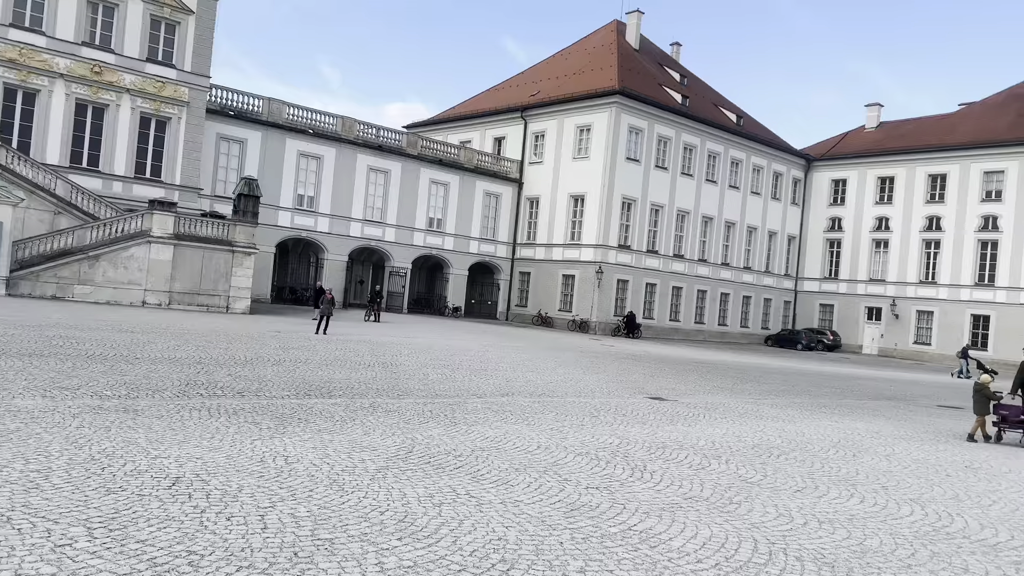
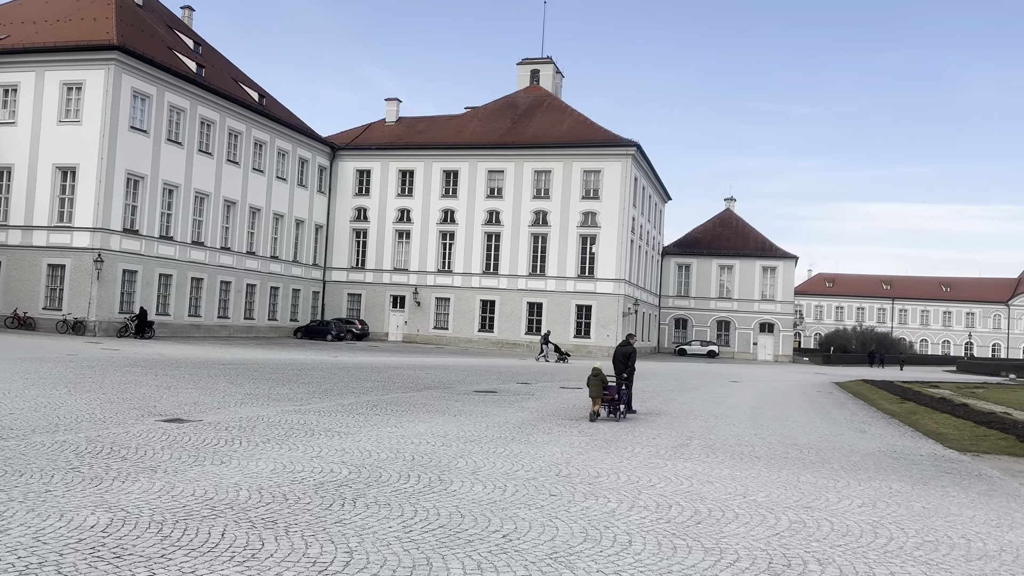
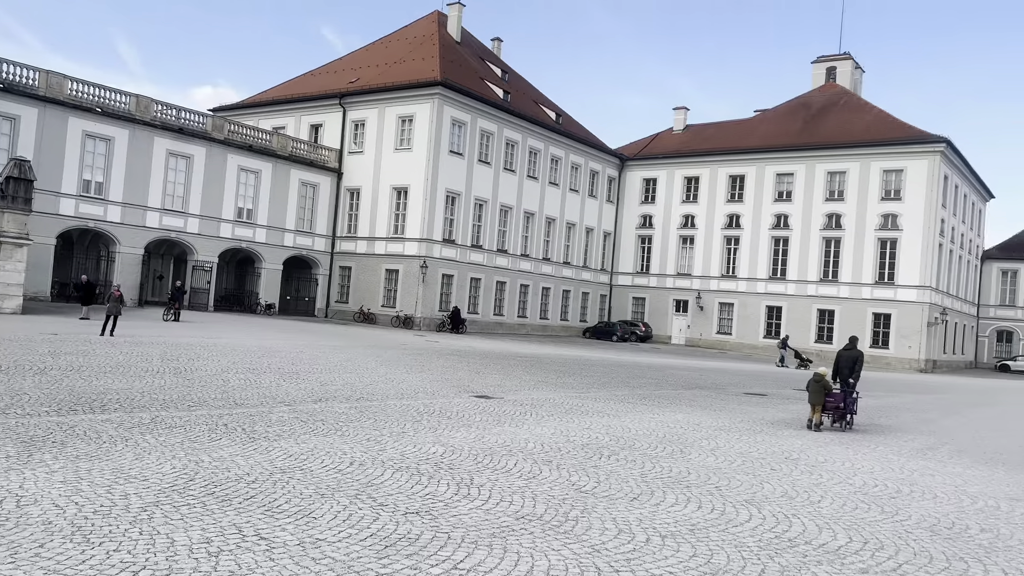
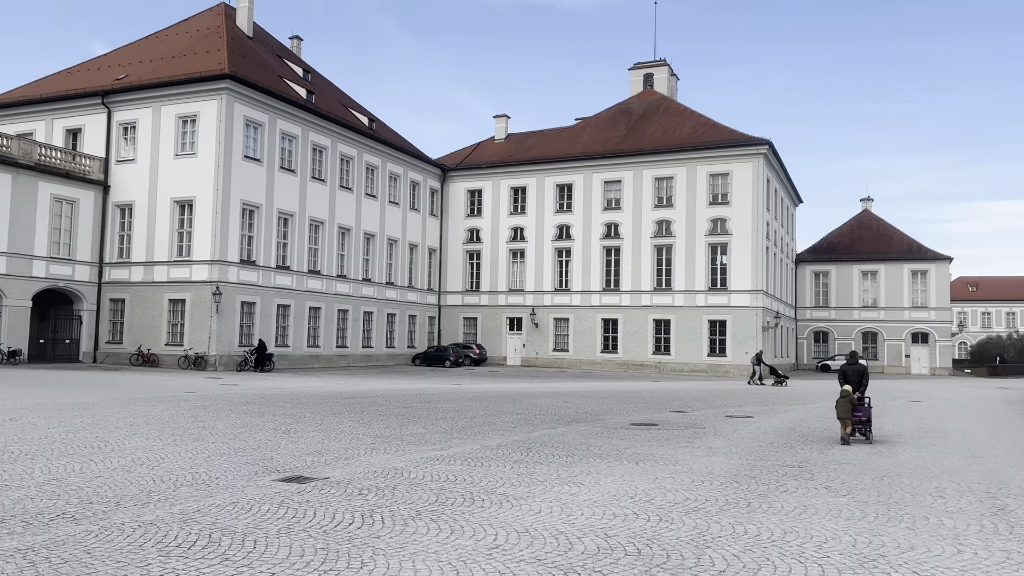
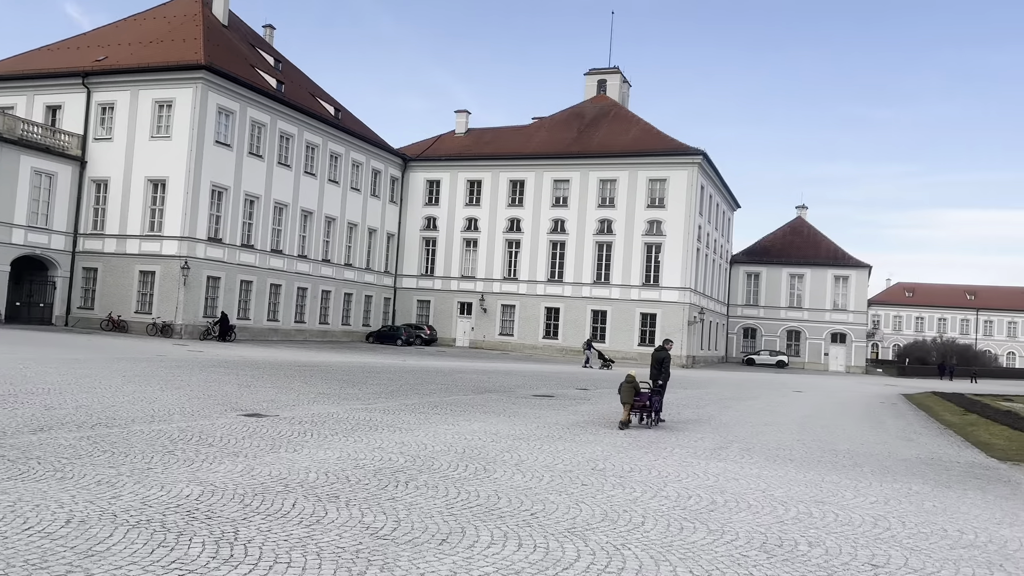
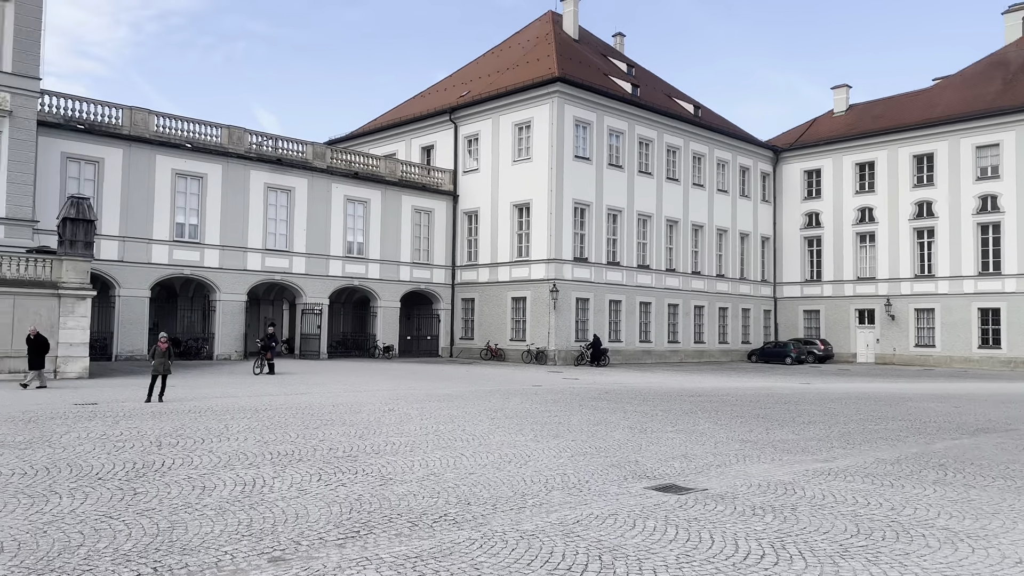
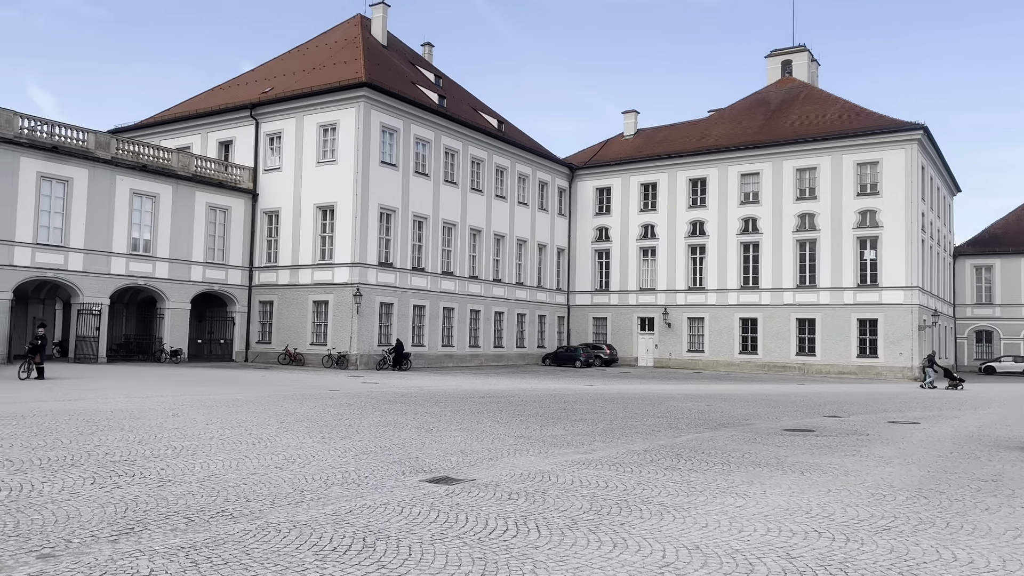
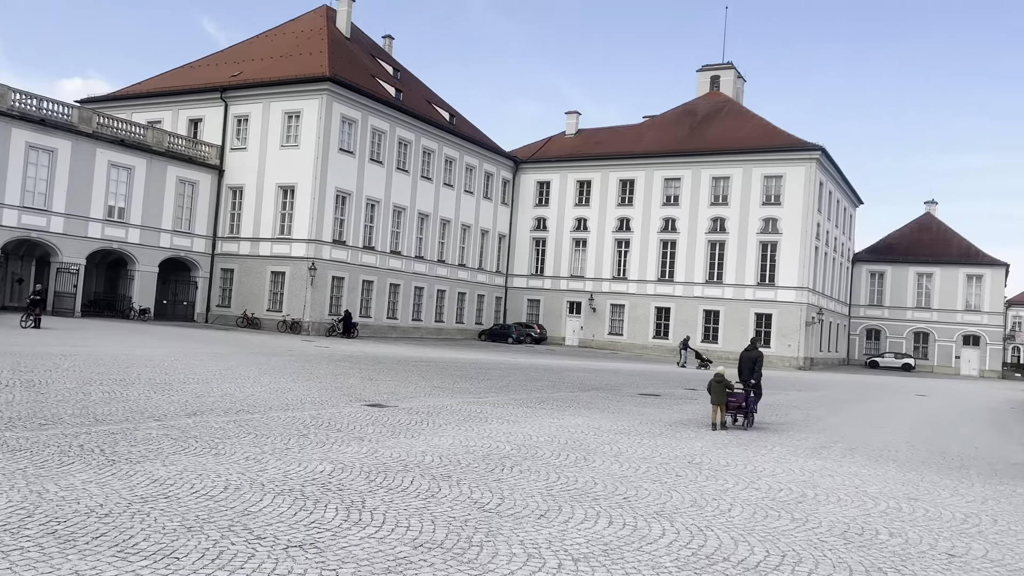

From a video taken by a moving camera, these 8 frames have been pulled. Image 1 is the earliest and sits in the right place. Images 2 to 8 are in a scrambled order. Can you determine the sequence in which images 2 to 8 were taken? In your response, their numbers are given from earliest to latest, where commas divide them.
3, 8, 5, 2, 4, 7, 6
